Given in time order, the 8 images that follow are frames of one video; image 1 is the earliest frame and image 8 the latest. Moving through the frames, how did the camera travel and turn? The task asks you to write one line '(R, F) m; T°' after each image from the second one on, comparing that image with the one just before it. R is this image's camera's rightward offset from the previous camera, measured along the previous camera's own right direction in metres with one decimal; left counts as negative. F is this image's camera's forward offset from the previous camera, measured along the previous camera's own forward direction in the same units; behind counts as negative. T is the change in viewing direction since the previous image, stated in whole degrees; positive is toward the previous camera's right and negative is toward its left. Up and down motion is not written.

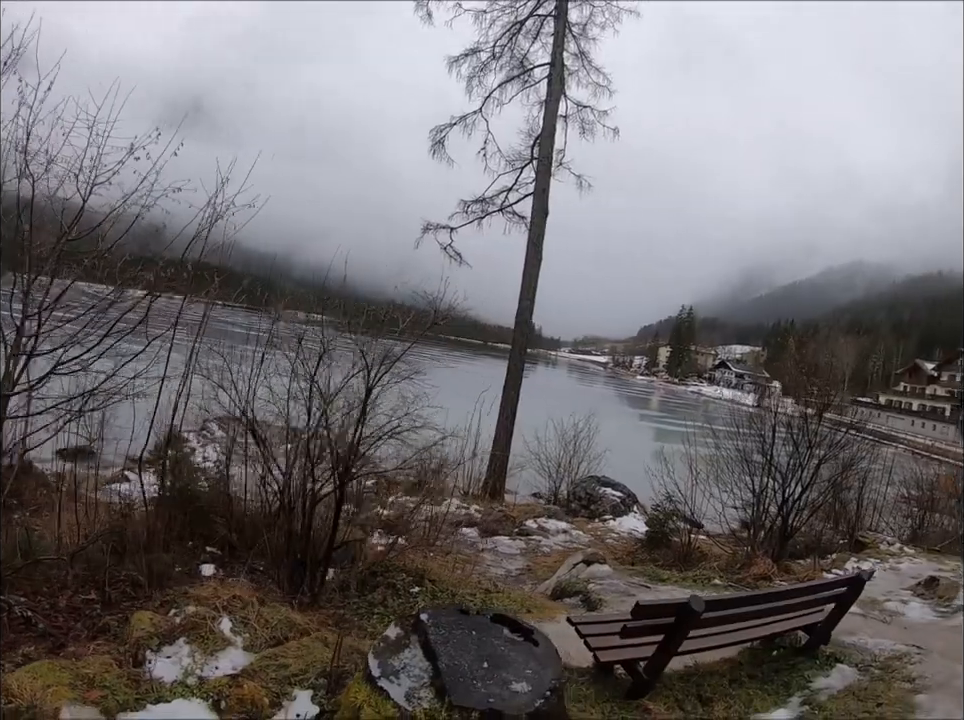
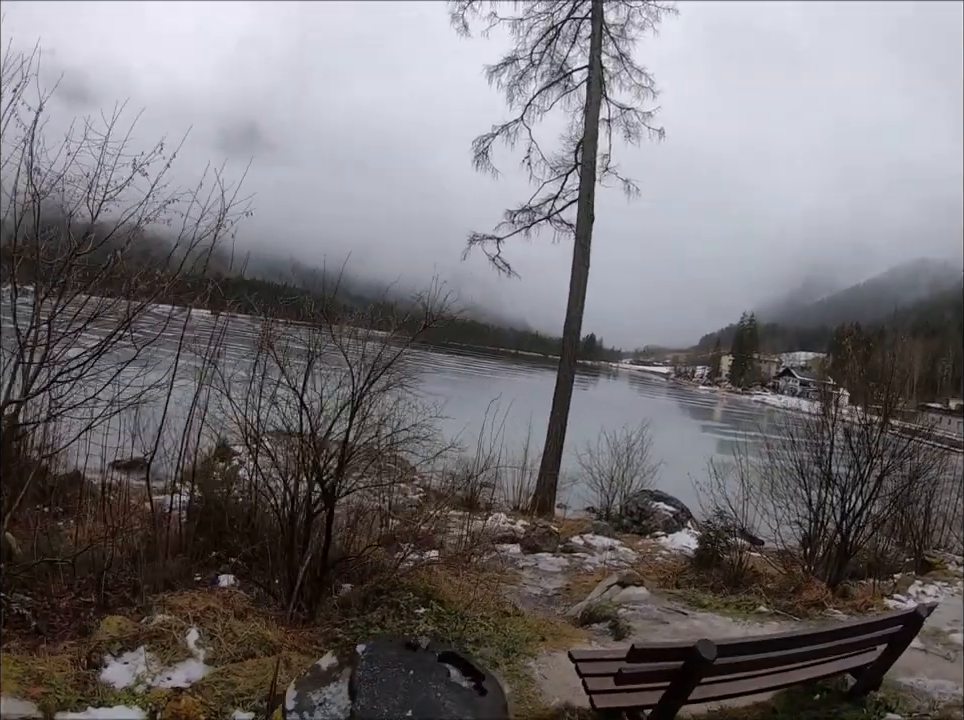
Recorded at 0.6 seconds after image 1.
(+0.3, +0.2) m; -6°
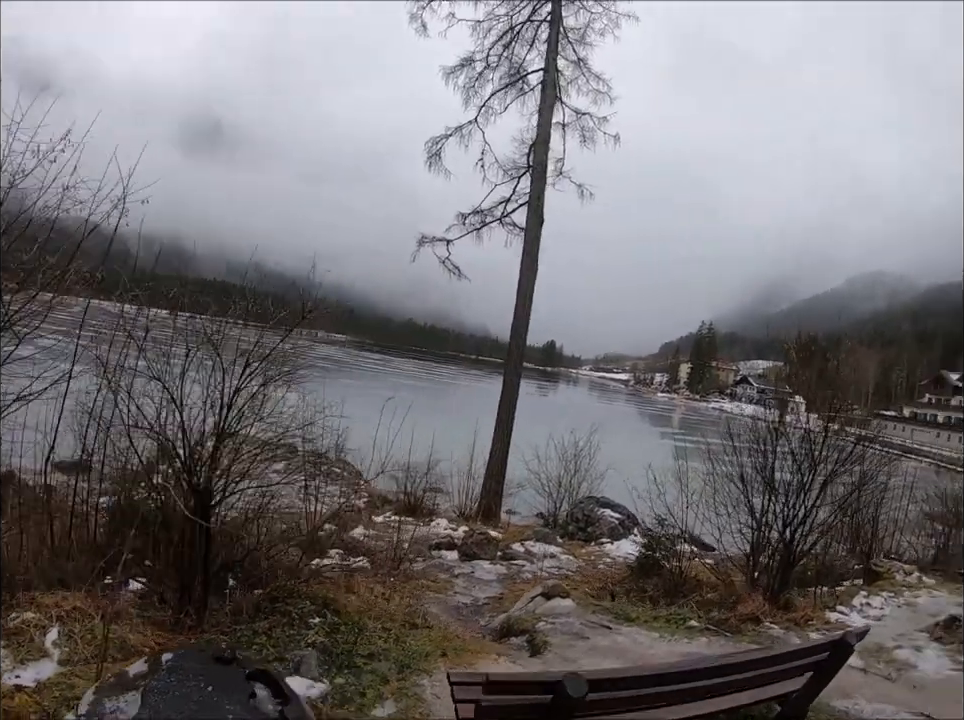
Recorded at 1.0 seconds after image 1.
(+0.3, +0.1) m; +3°
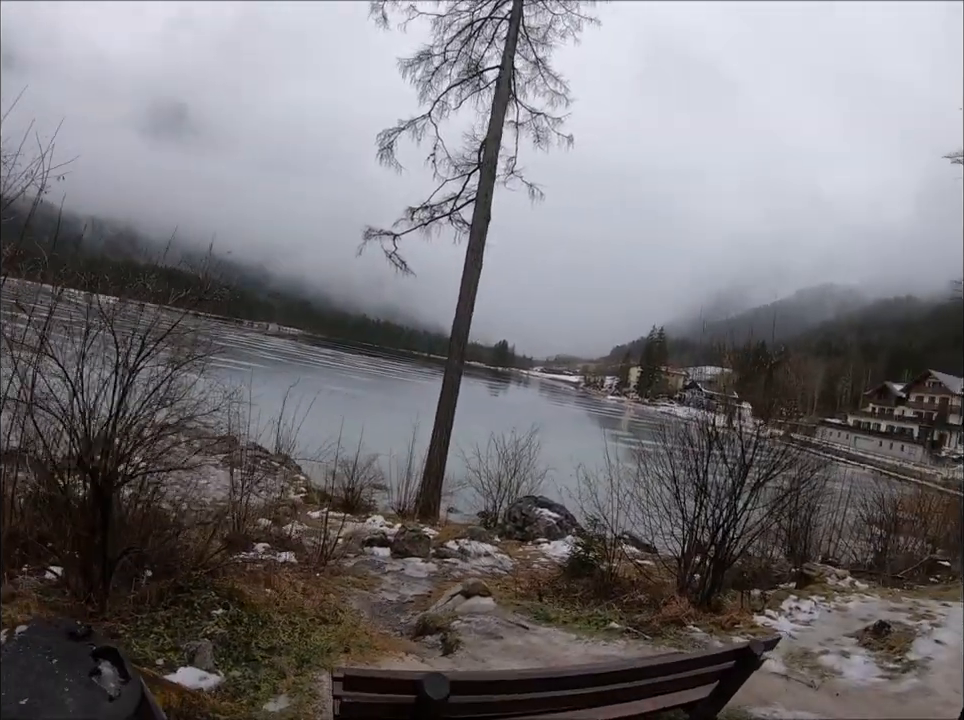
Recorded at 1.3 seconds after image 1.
(+0.2, 0.0) m; +4°
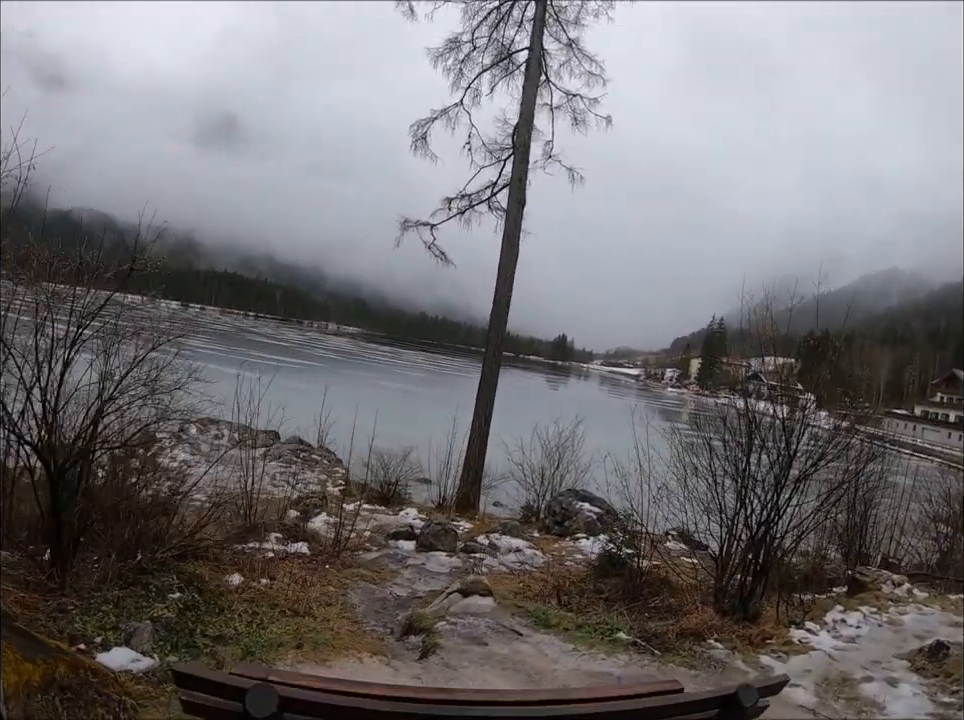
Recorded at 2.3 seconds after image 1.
(+0.5, +0.3) m; -7°
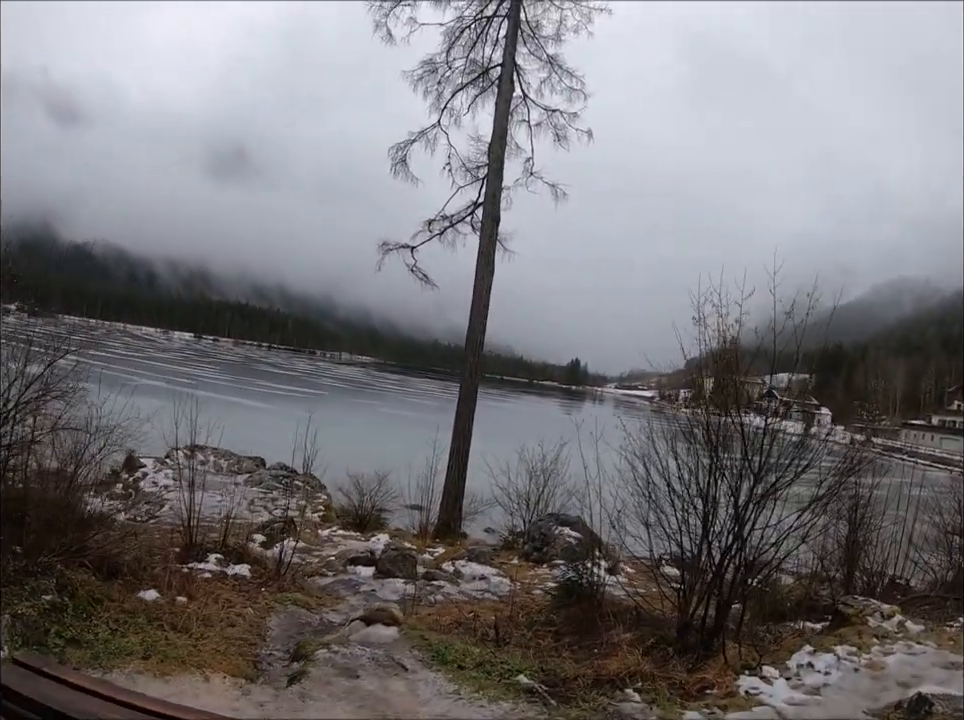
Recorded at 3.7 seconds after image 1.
(+0.8, +0.2) m; -3°
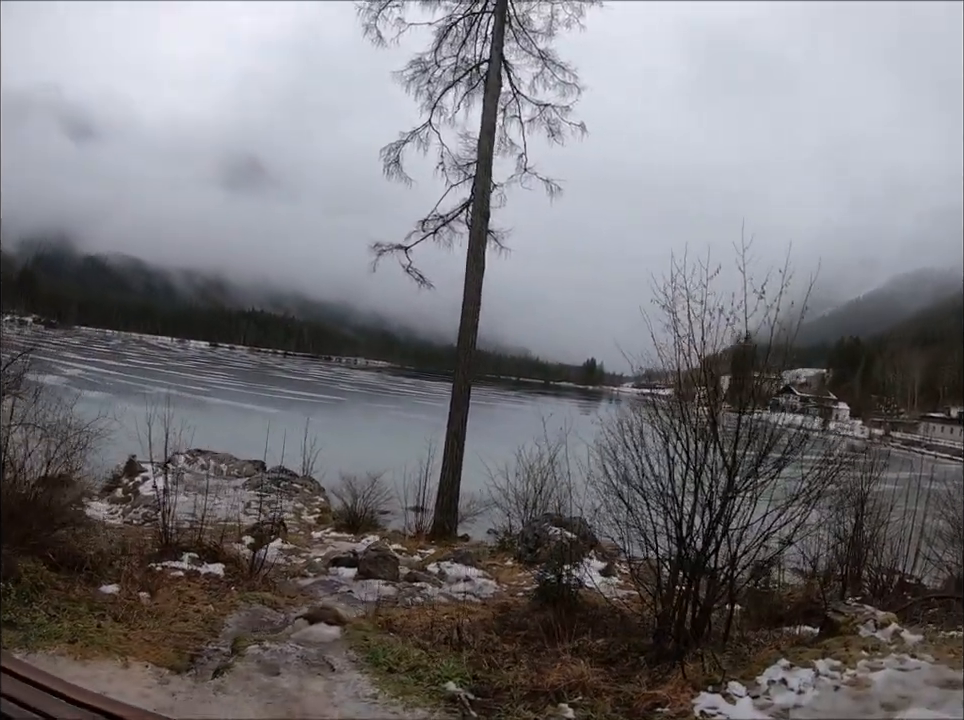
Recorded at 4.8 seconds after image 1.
(+0.5, +0.1) m; -3°
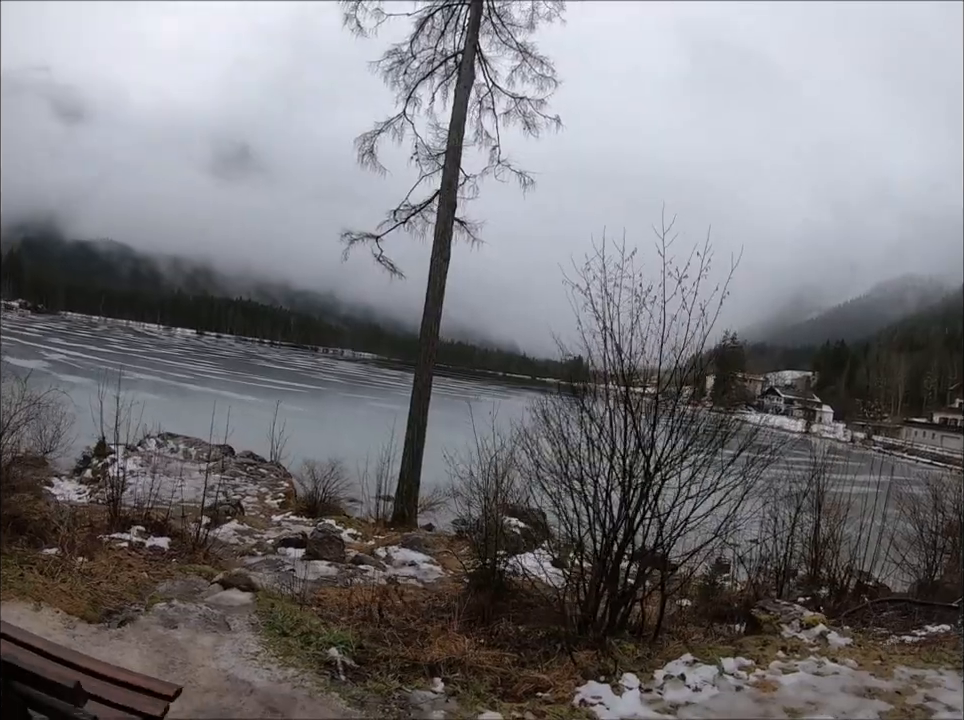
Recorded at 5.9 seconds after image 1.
(+0.5, 0.0) m; 0°
